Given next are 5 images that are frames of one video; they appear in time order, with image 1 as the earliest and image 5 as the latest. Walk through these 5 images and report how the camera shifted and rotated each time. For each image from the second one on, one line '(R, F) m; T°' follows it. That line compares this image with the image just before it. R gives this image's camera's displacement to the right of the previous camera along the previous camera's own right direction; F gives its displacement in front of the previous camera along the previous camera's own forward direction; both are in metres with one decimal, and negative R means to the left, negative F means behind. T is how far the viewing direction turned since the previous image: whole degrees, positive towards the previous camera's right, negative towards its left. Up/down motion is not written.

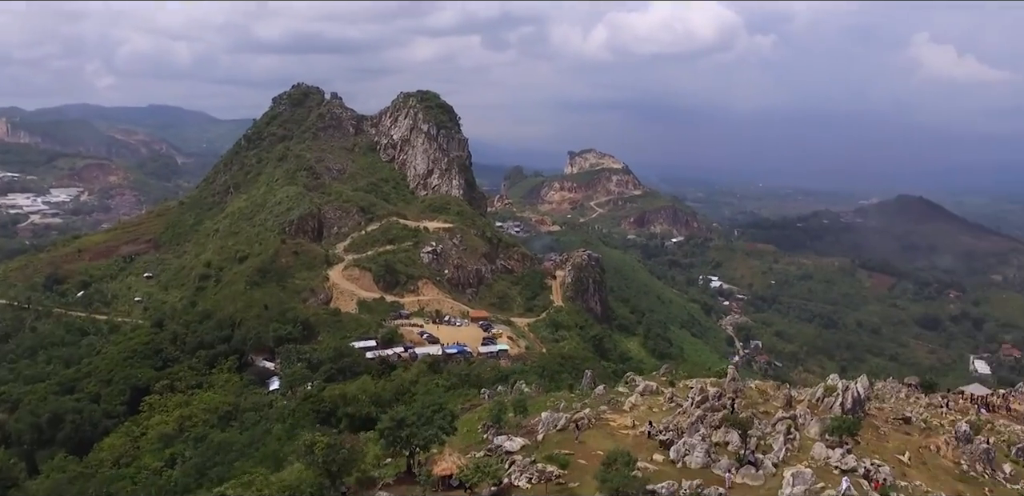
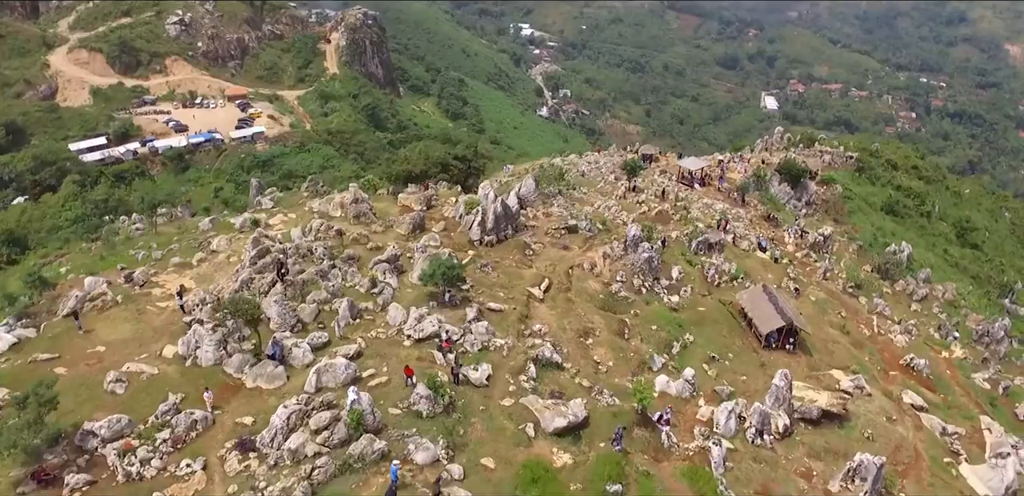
(+9.2, +7.3) m; +11°
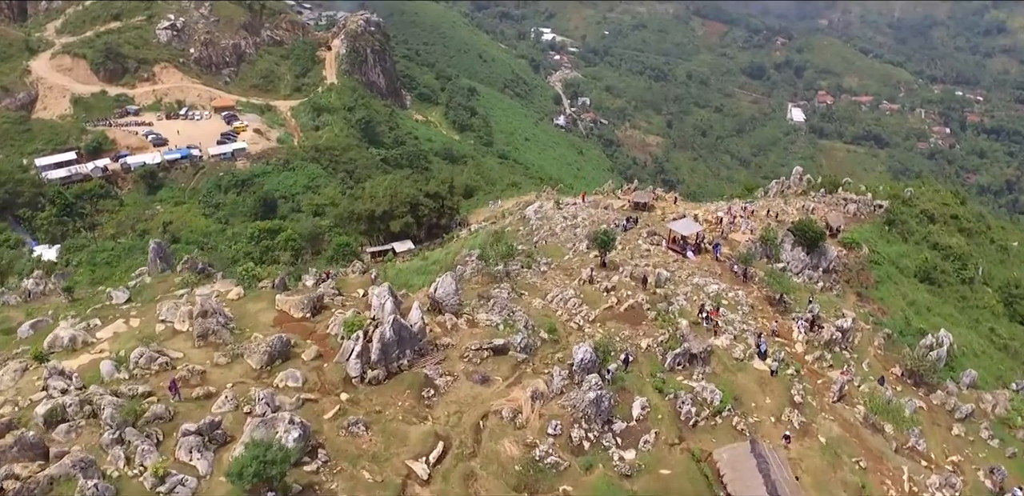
(+2.9, +6.8) m; -2°
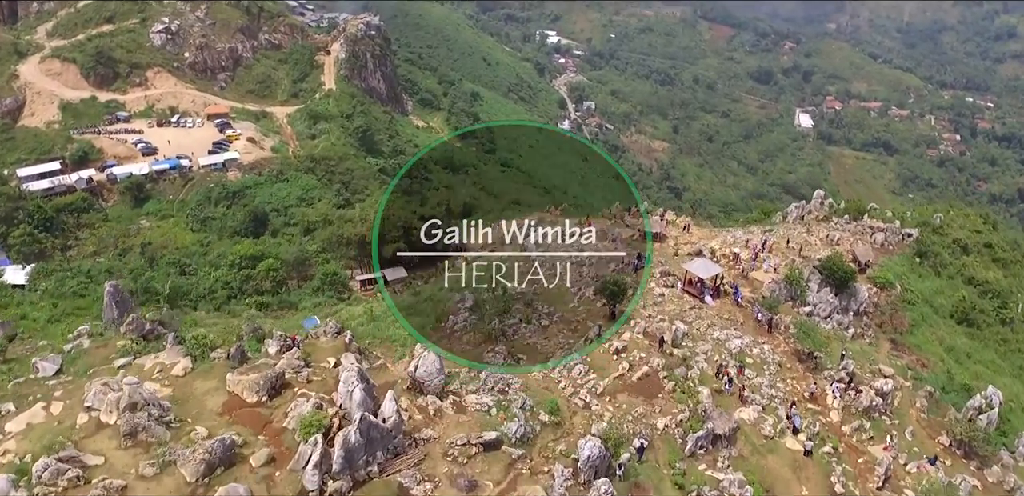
(+0.2, +3.3) m; 0°
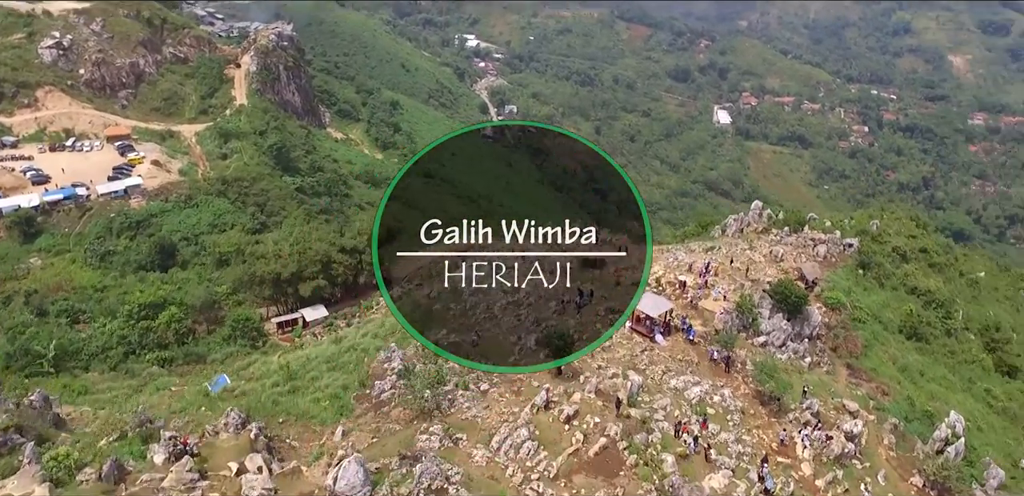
(0.0, +2.9) m; +5°
